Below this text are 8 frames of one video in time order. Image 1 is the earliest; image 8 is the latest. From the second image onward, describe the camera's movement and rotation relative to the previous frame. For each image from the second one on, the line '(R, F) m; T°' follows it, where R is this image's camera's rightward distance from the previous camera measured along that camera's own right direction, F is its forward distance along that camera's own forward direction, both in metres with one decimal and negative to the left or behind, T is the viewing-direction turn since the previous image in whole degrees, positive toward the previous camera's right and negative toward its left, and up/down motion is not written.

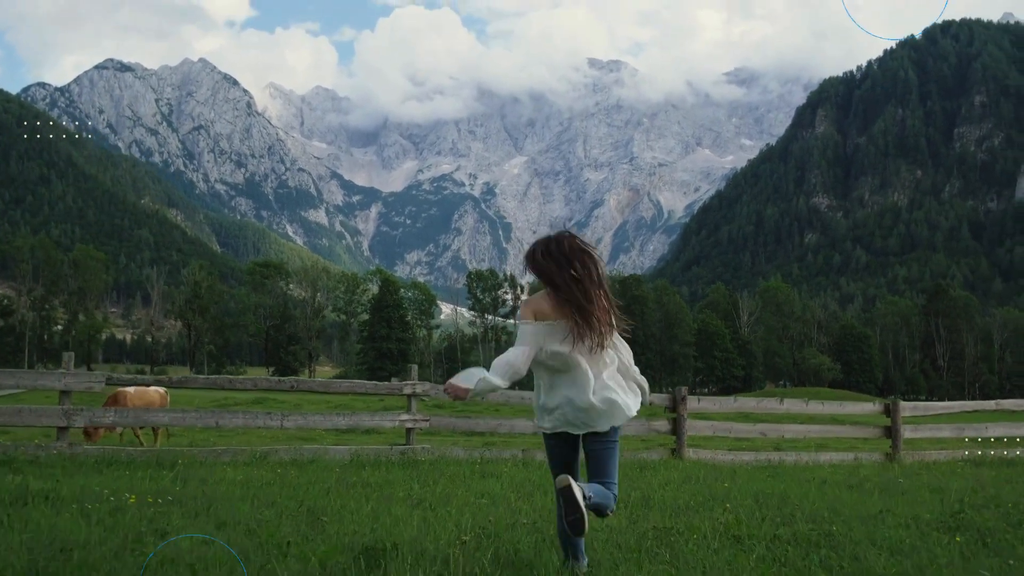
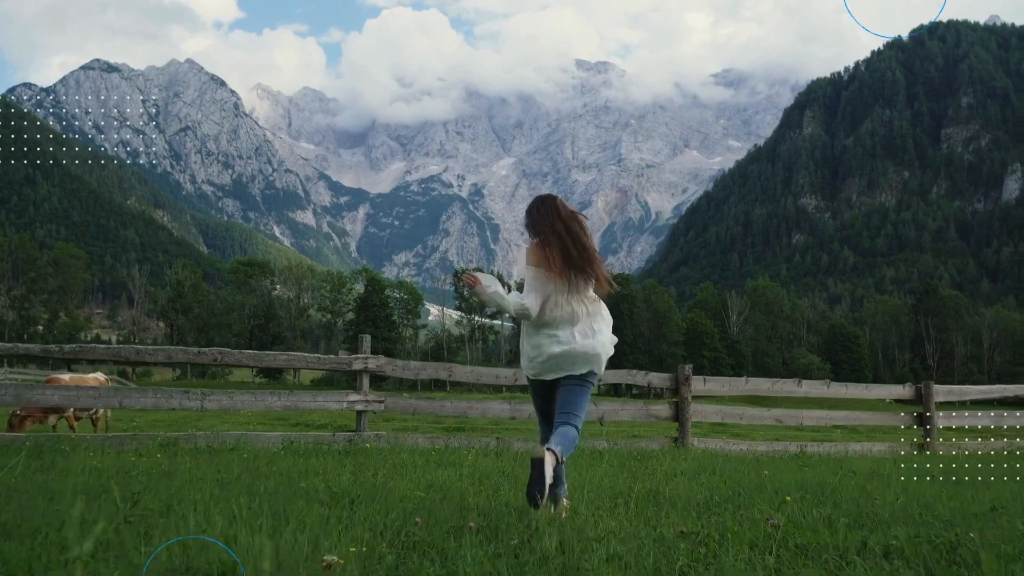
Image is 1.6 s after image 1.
(+0.2, +2.0) m; +1°
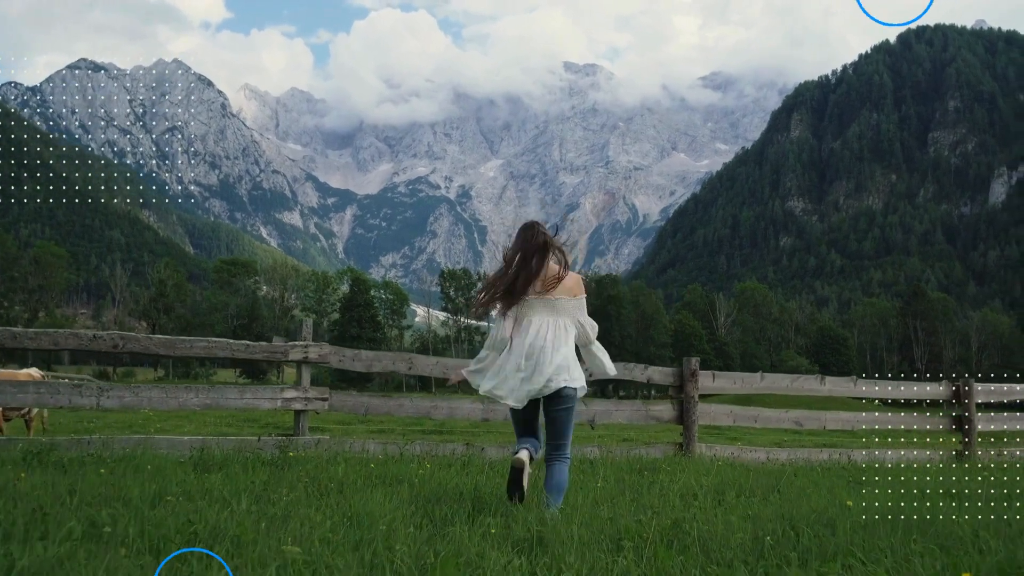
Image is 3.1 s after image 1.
(+0.1, +1.8) m; +1°
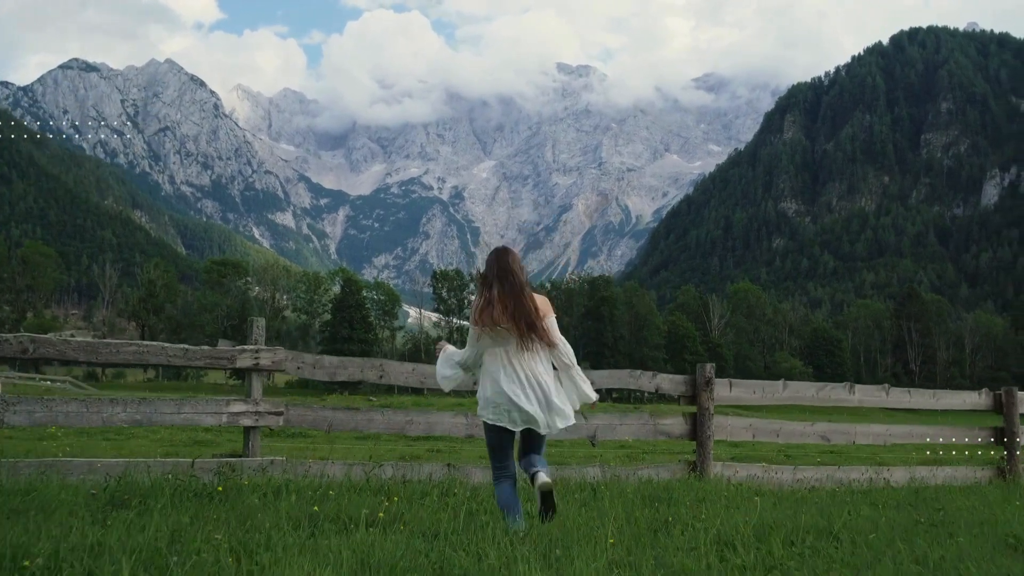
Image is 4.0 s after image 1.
(0.0, +1.2) m; +1°
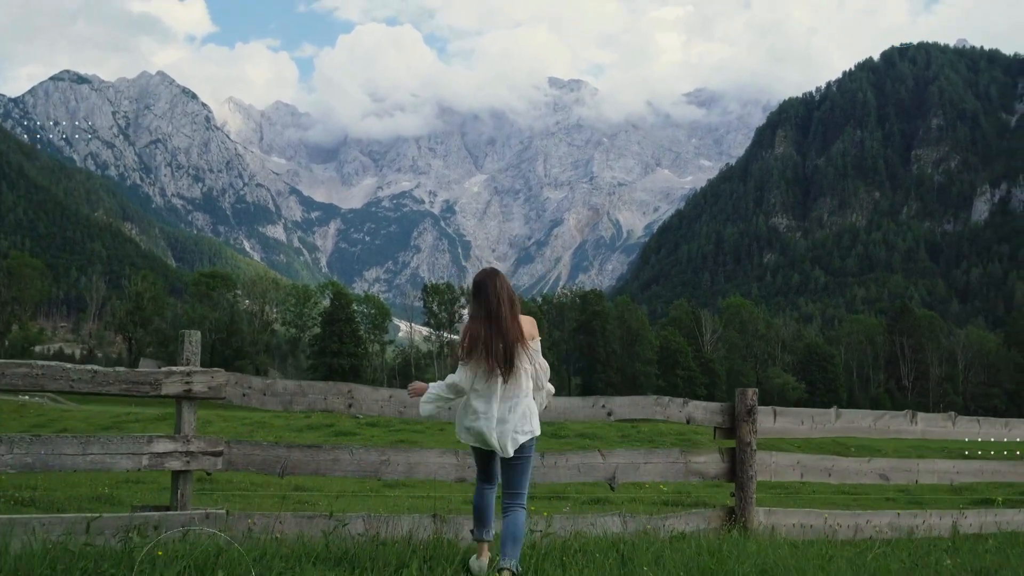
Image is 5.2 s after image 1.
(-0.1, +1.4) m; +1°
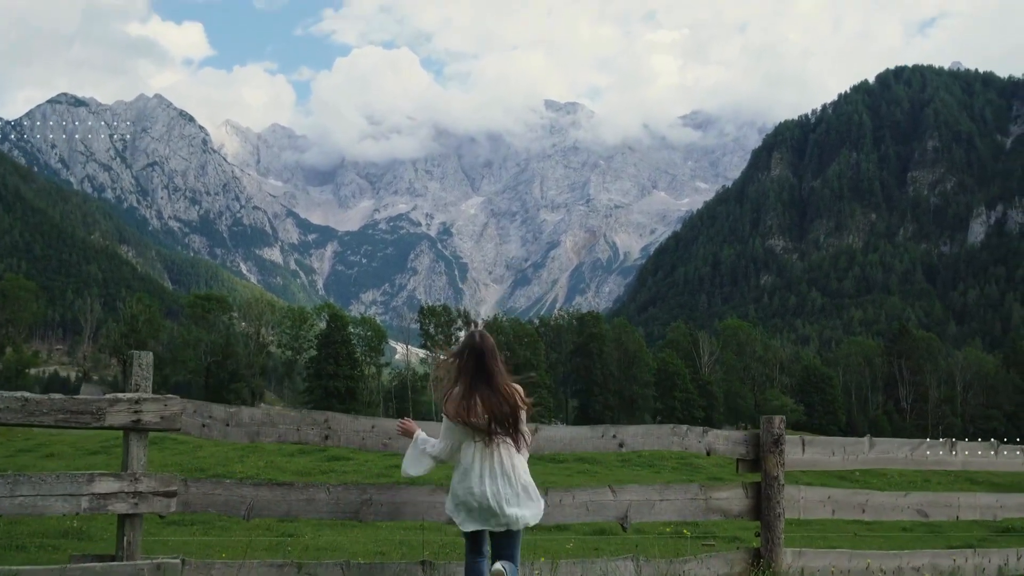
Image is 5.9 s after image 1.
(0.0, +0.7) m; 0°
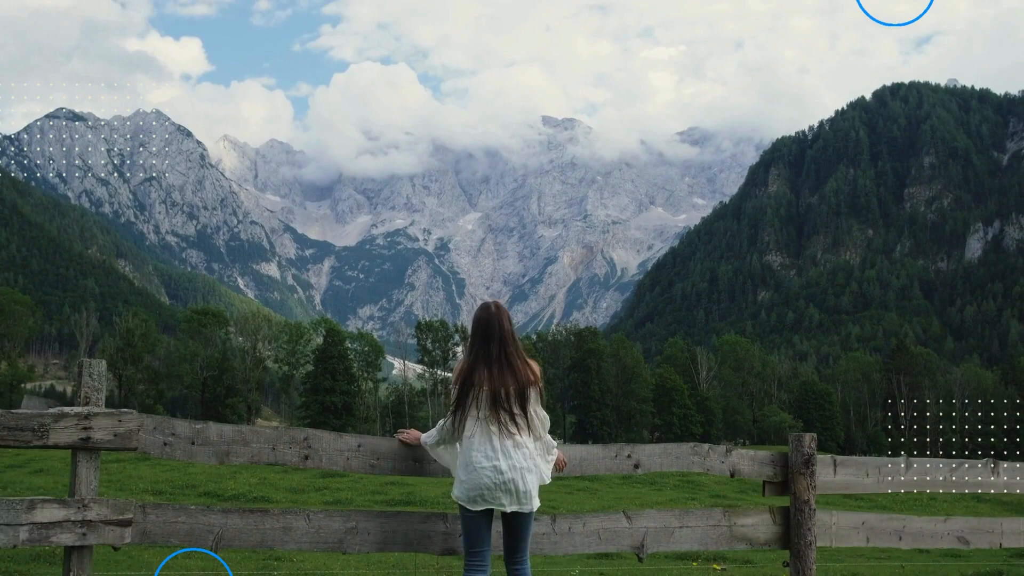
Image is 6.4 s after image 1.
(-0.1, +0.3) m; 0°
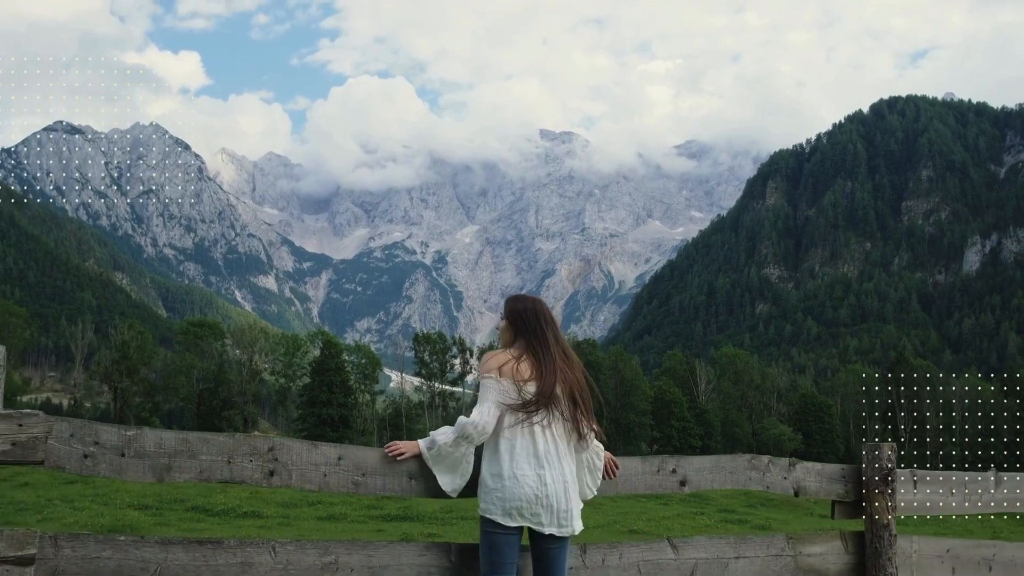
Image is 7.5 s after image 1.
(-0.1, +0.5) m; 0°
